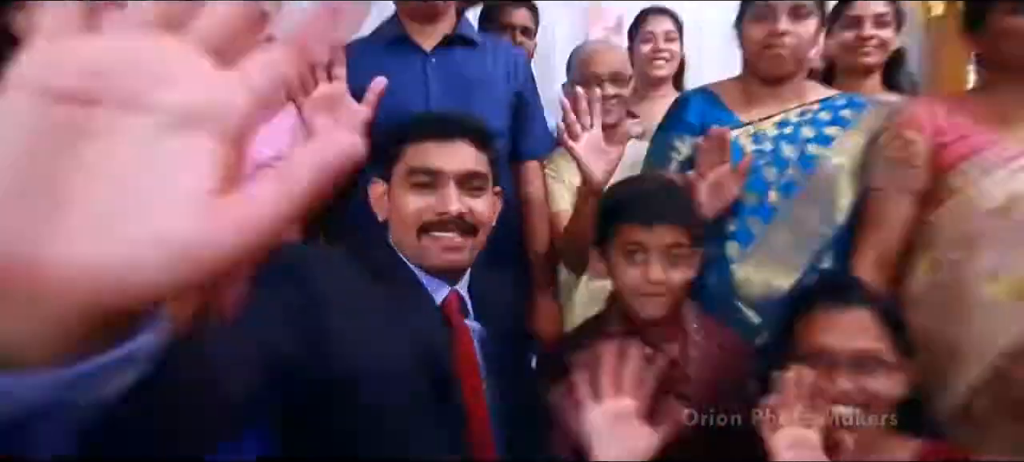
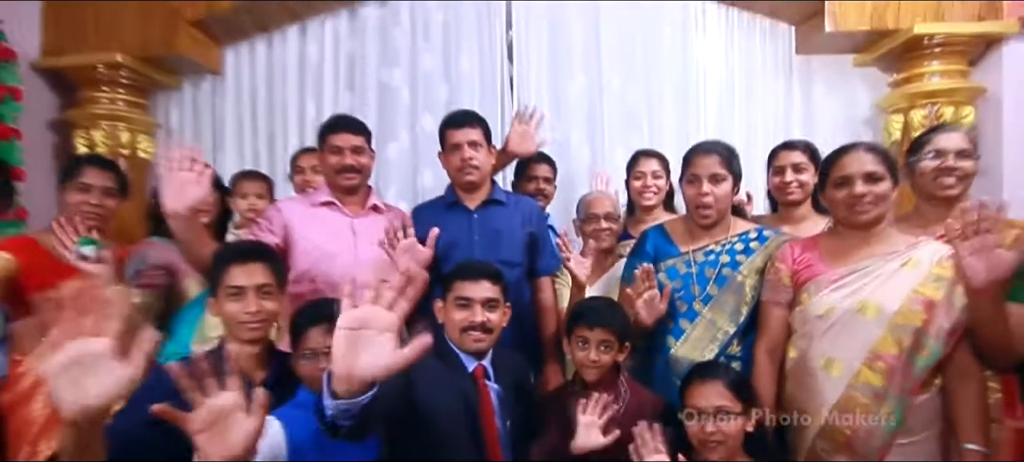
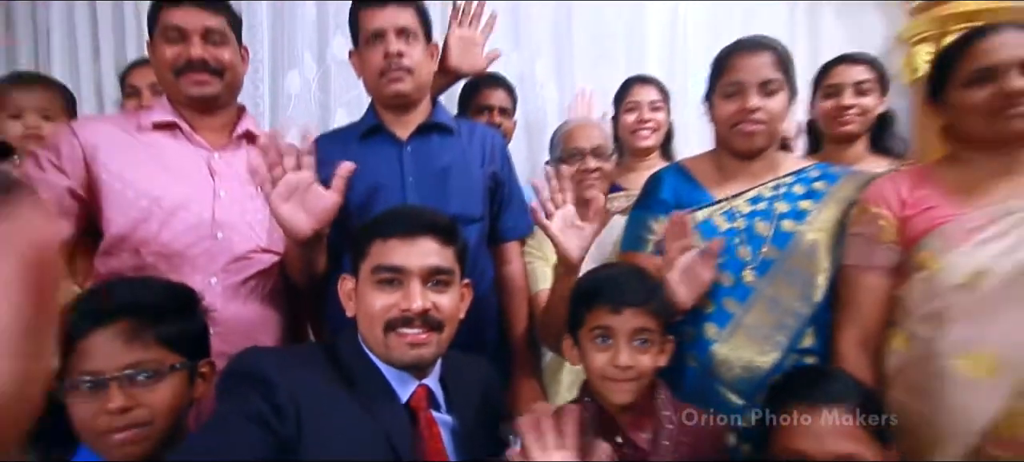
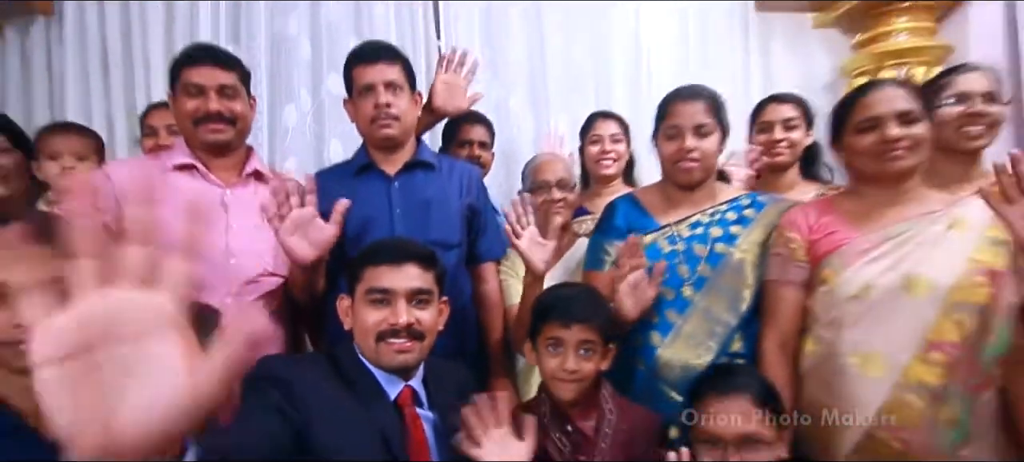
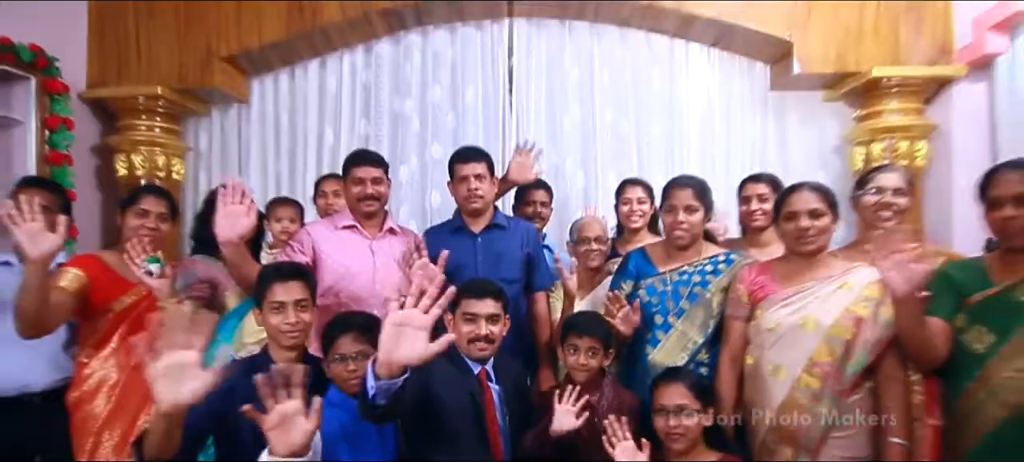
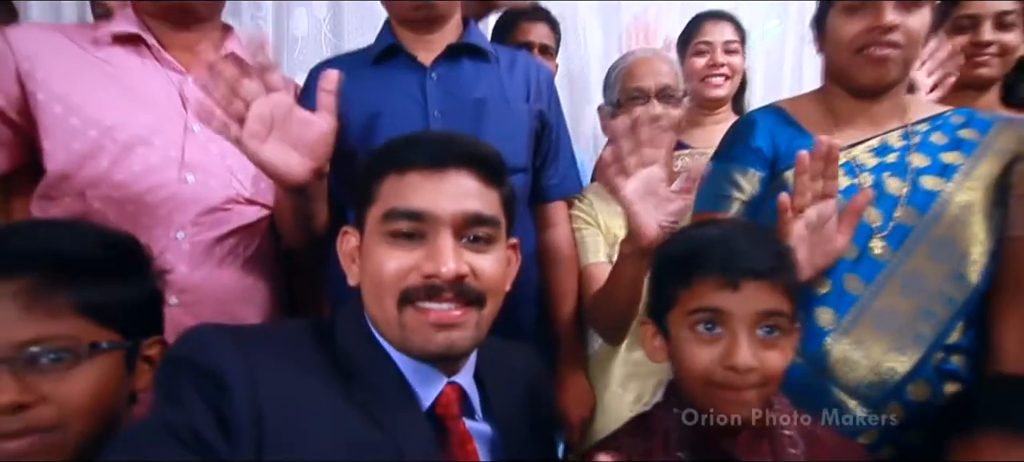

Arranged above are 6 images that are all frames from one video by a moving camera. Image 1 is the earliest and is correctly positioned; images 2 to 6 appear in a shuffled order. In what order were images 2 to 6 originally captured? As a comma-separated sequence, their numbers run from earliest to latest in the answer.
6, 3, 4, 2, 5
